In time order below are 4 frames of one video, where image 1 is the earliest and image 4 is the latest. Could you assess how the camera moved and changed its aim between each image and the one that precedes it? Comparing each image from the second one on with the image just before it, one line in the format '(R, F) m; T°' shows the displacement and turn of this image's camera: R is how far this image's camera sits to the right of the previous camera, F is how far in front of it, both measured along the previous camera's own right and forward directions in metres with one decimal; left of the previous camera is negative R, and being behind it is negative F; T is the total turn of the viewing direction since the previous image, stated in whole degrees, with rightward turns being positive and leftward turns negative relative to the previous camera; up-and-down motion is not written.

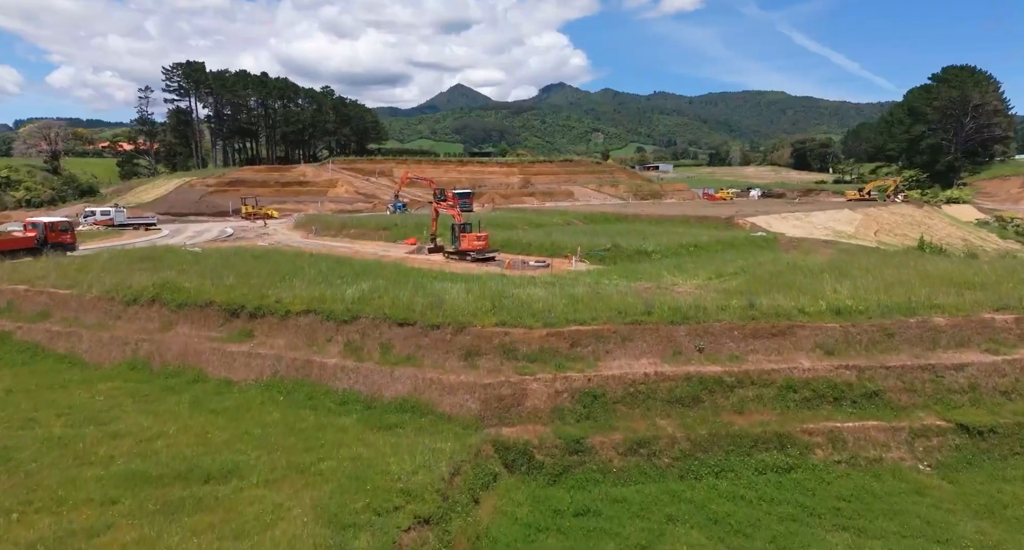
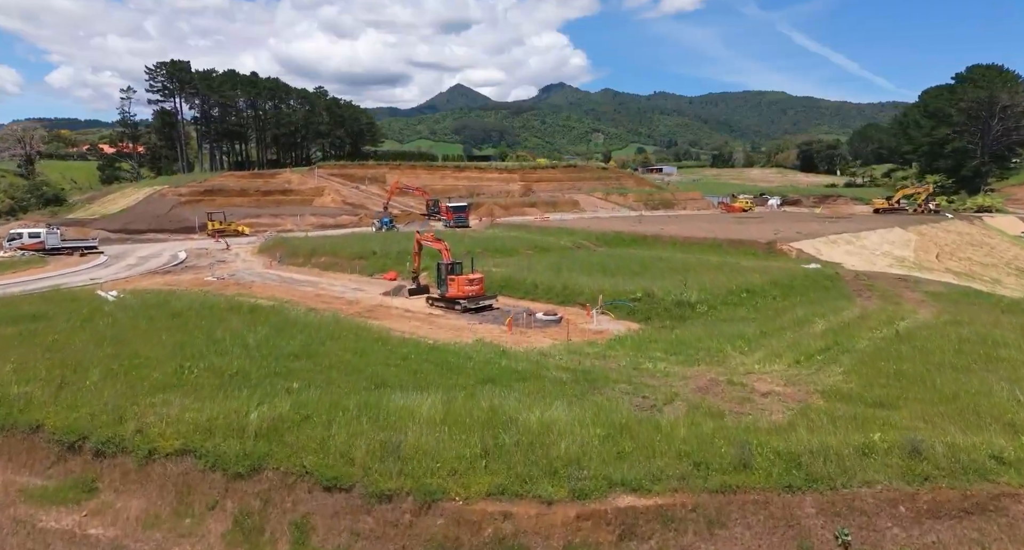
(0.0, +5.3) m; 0°
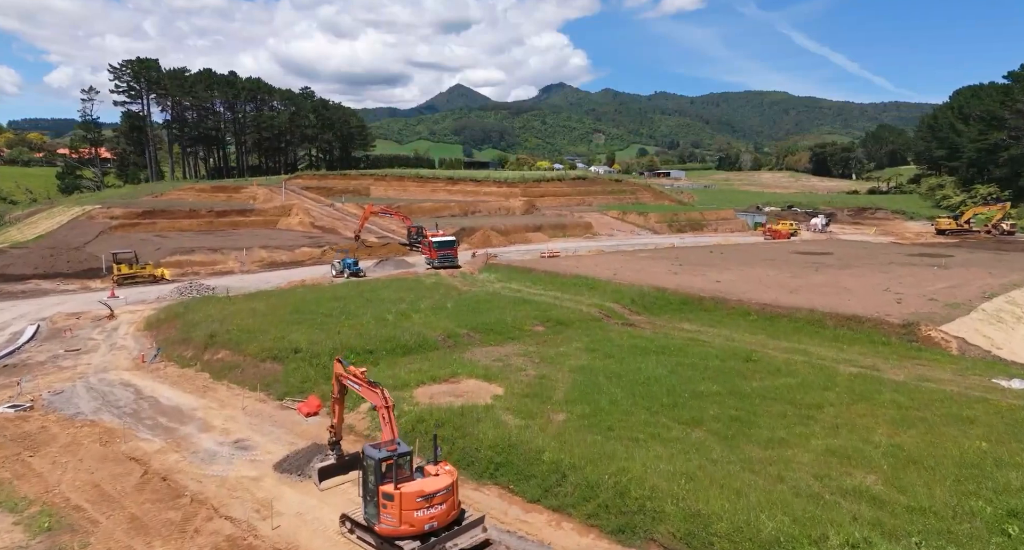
(-0.1, +9.9) m; 0°
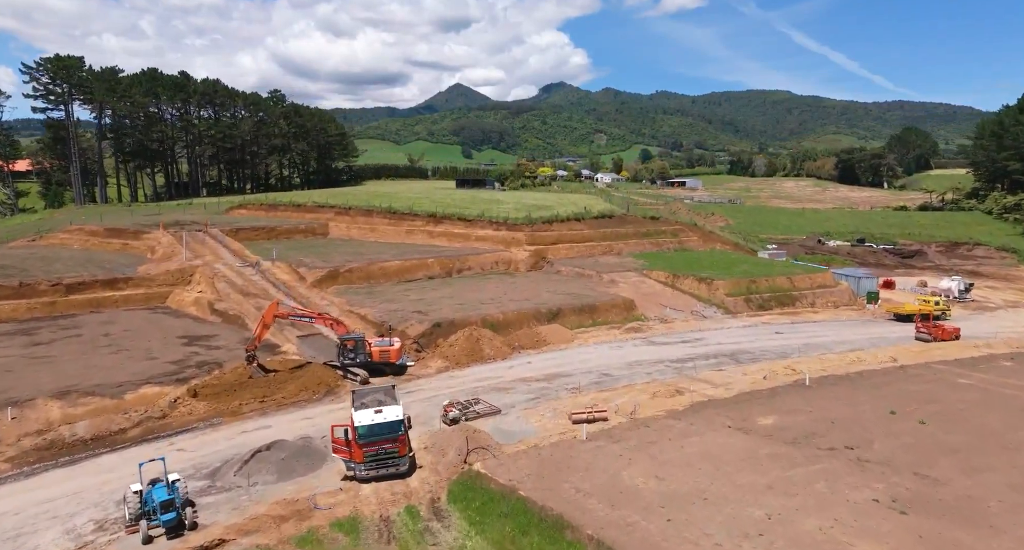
(-0.2, +18.3) m; 0°
